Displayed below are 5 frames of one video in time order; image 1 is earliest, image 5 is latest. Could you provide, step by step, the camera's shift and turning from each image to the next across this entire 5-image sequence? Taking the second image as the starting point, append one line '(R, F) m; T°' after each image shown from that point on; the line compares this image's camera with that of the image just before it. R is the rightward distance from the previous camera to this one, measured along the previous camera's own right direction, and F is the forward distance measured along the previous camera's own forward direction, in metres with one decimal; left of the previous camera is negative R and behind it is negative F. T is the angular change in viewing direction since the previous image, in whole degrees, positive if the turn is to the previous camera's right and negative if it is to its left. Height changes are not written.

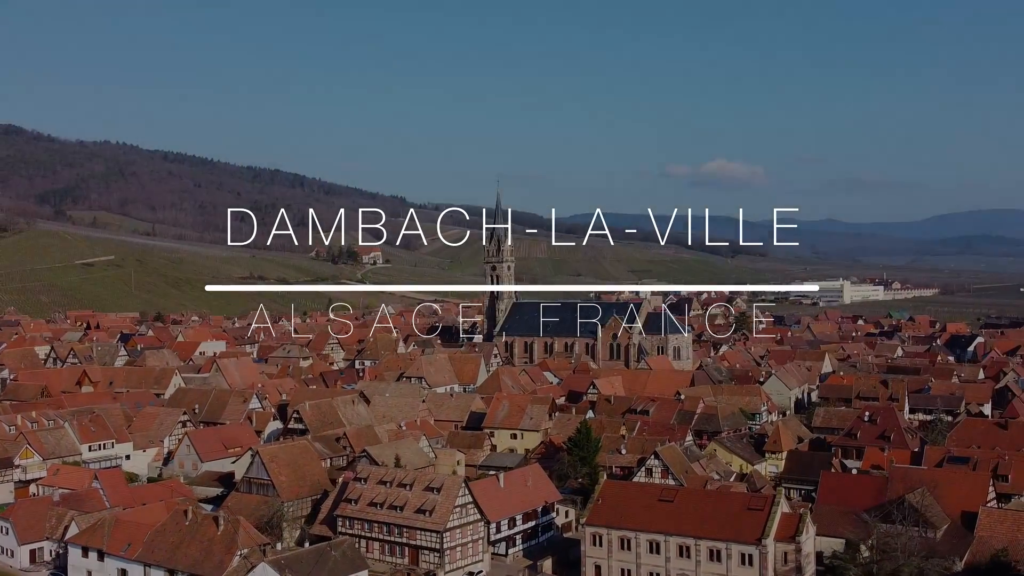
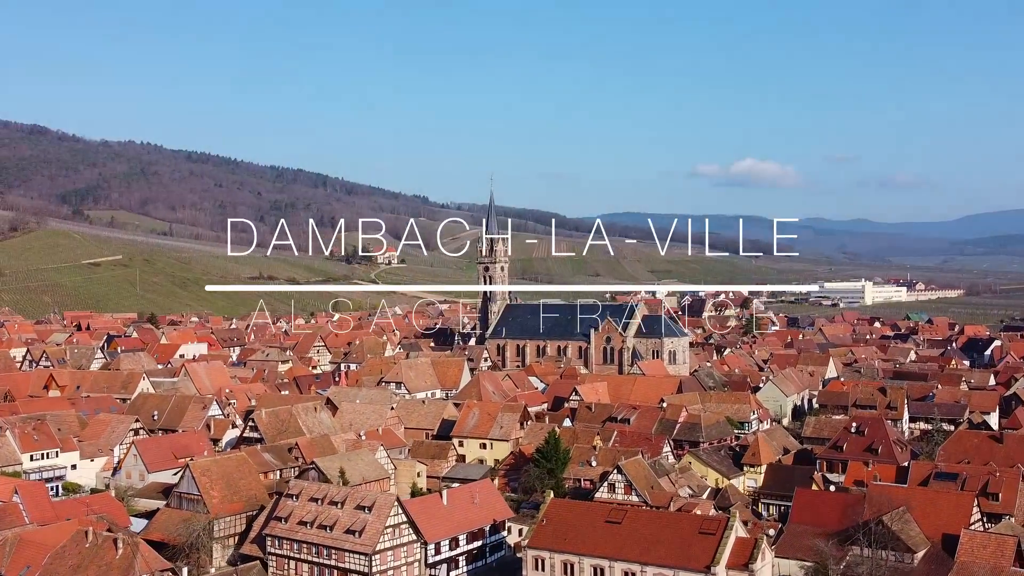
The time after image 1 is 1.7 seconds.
(+2.3, +2.1) m; -1°
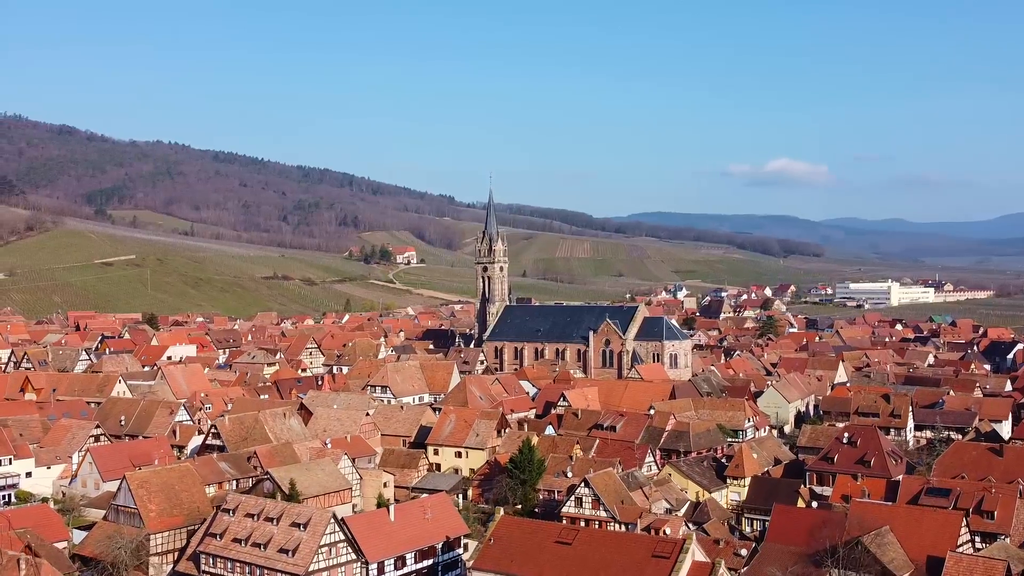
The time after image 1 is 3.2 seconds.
(+2.1, +1.8) m; -2°
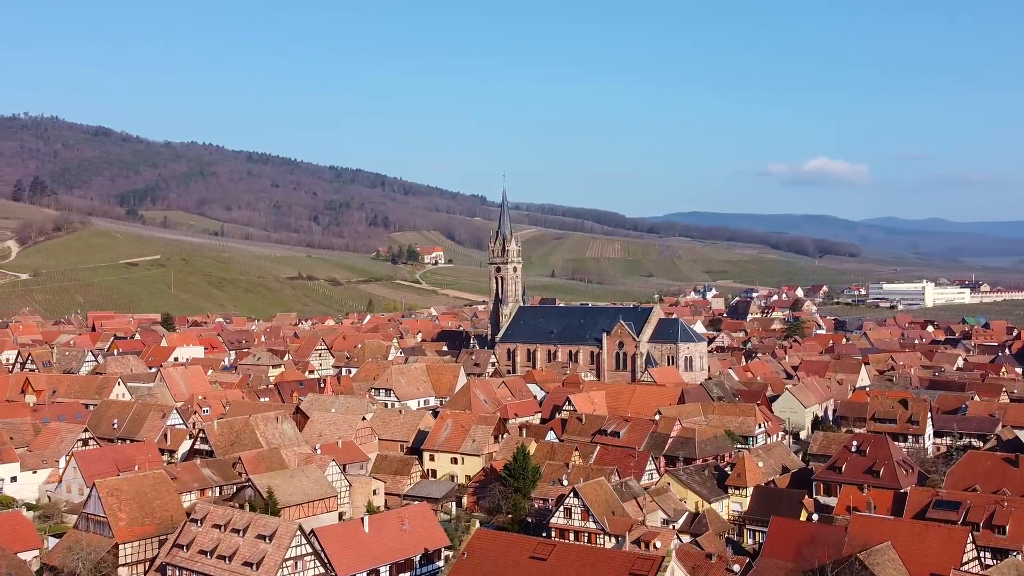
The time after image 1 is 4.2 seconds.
(+1.4, +1.2) m; -2°
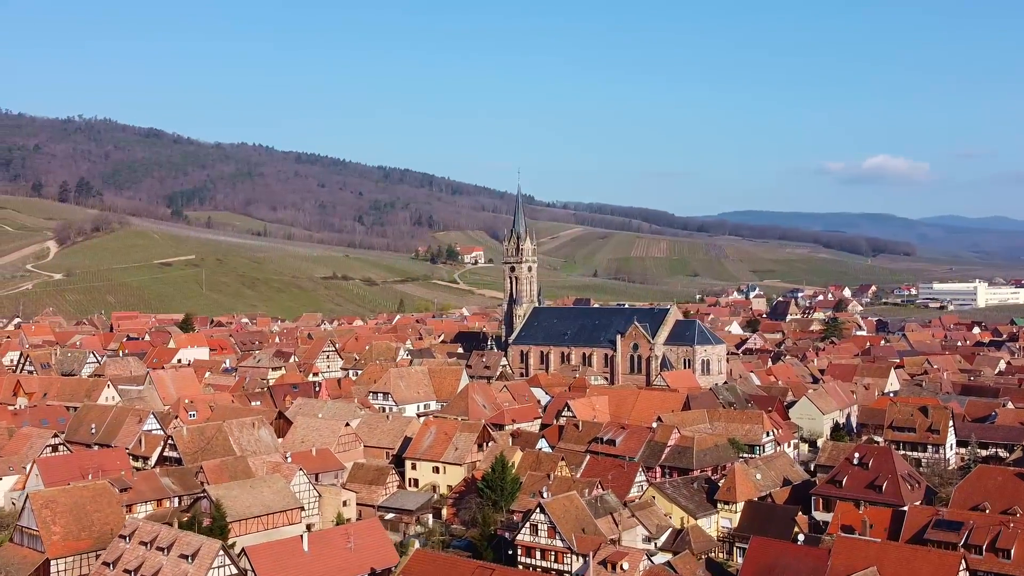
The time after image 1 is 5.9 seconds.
(+2.4, +2.0) m; -3°
